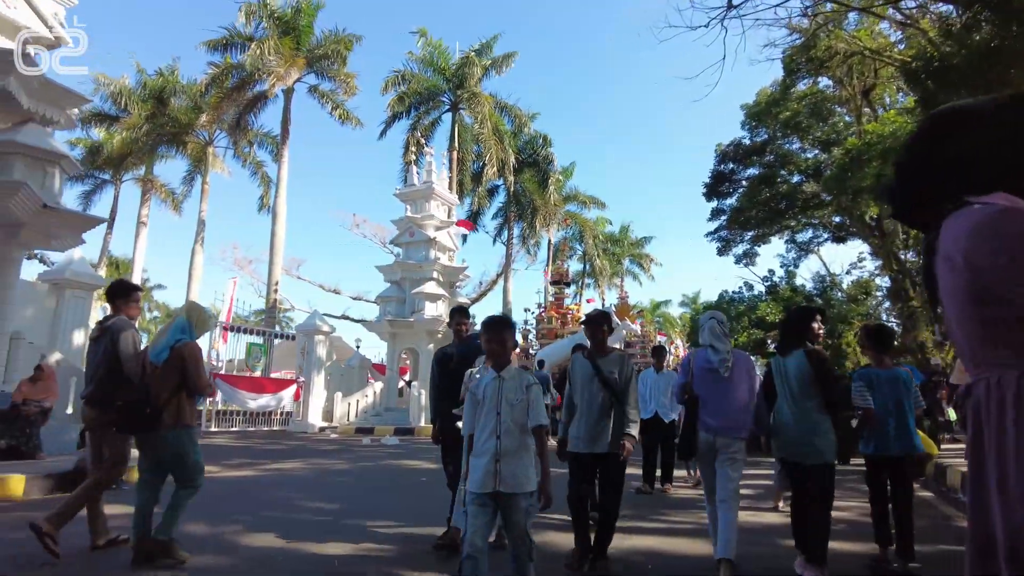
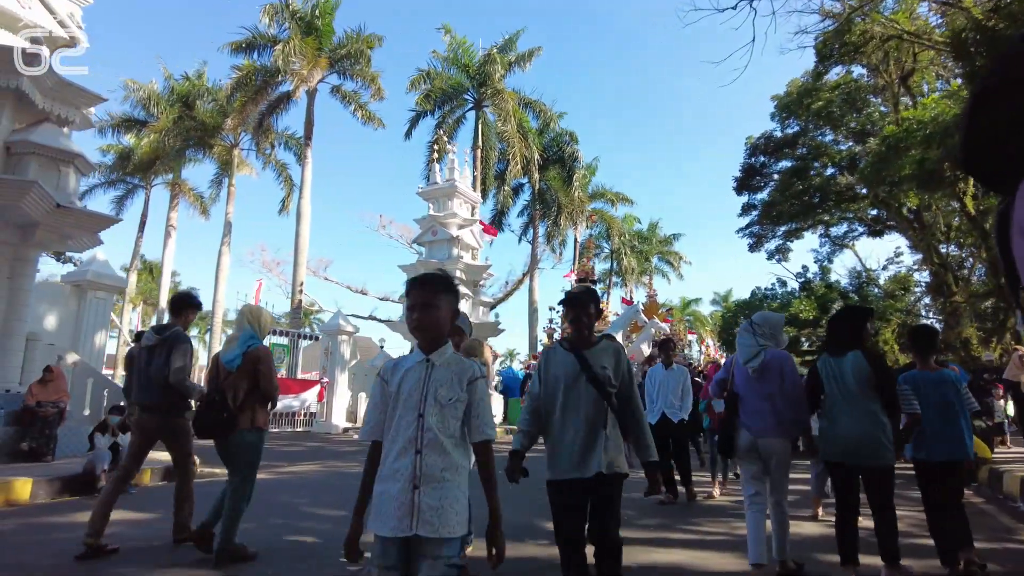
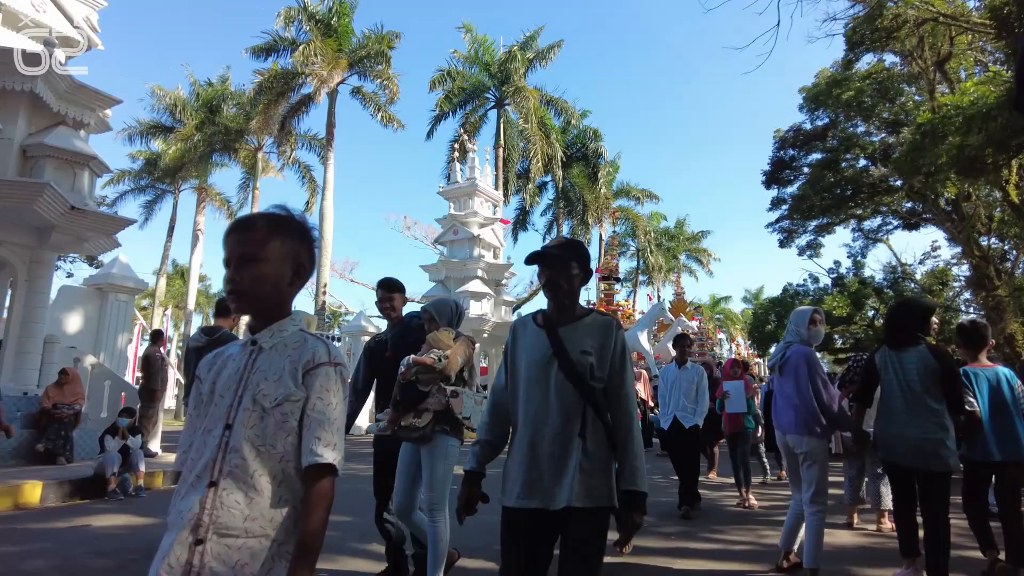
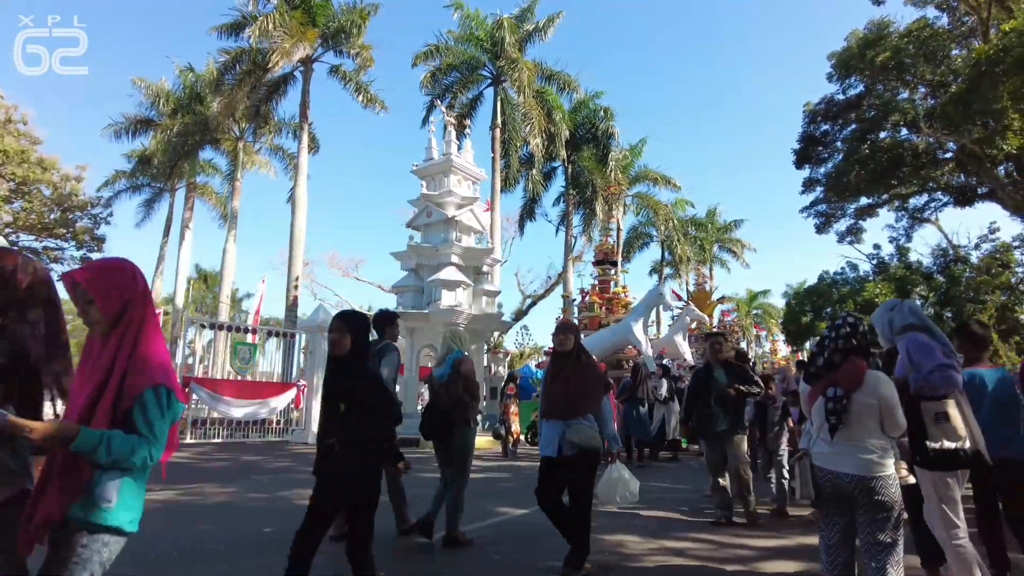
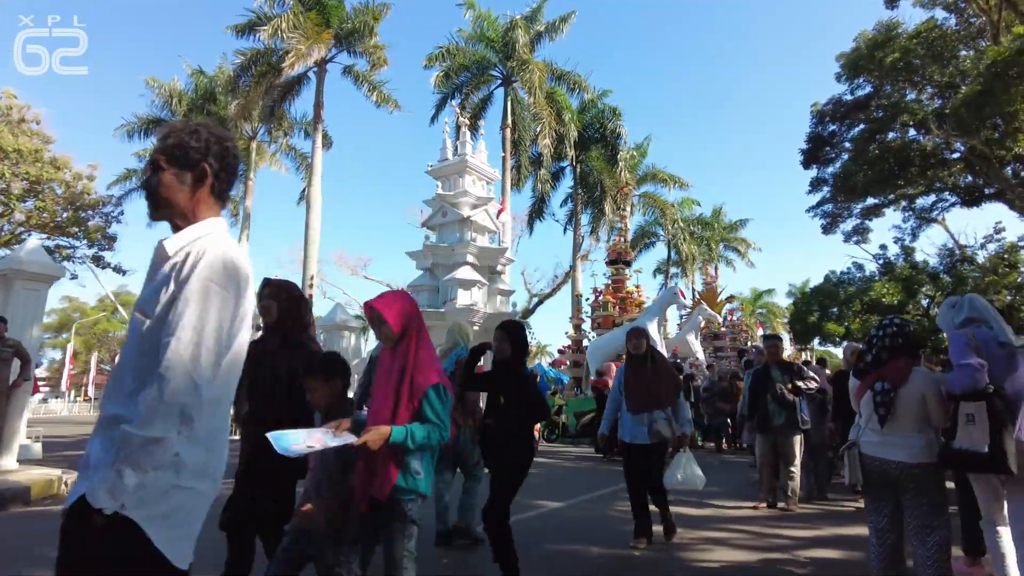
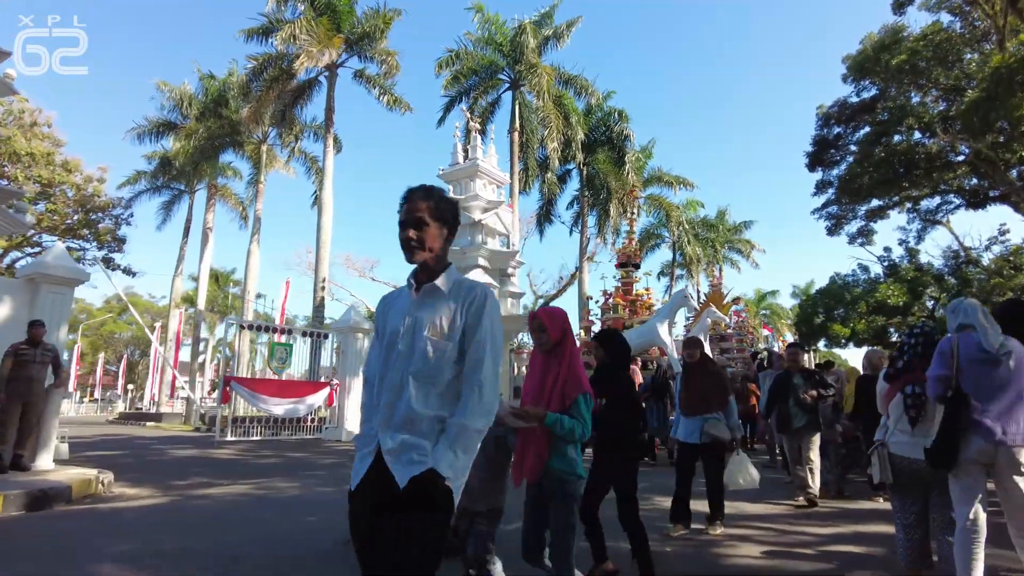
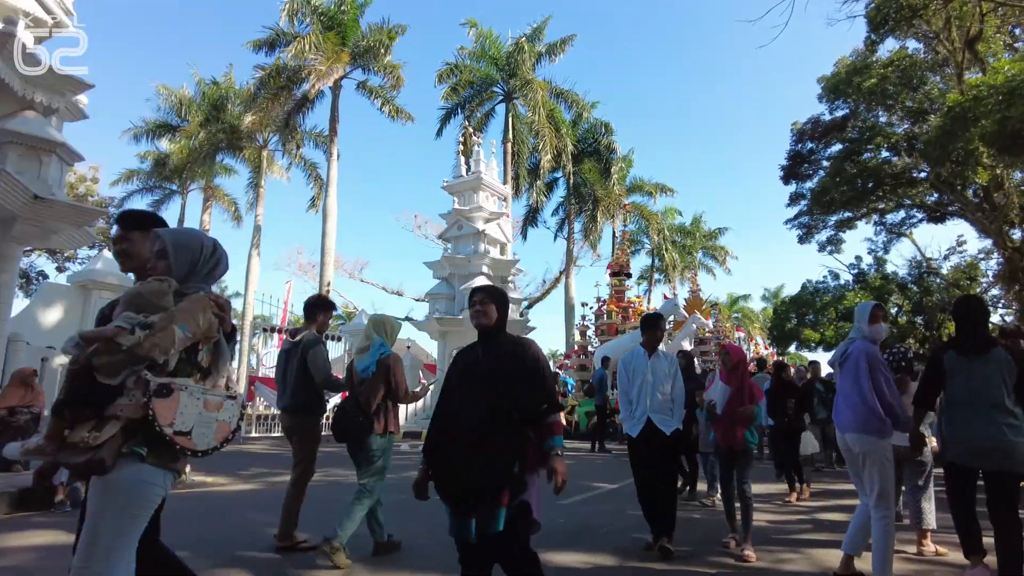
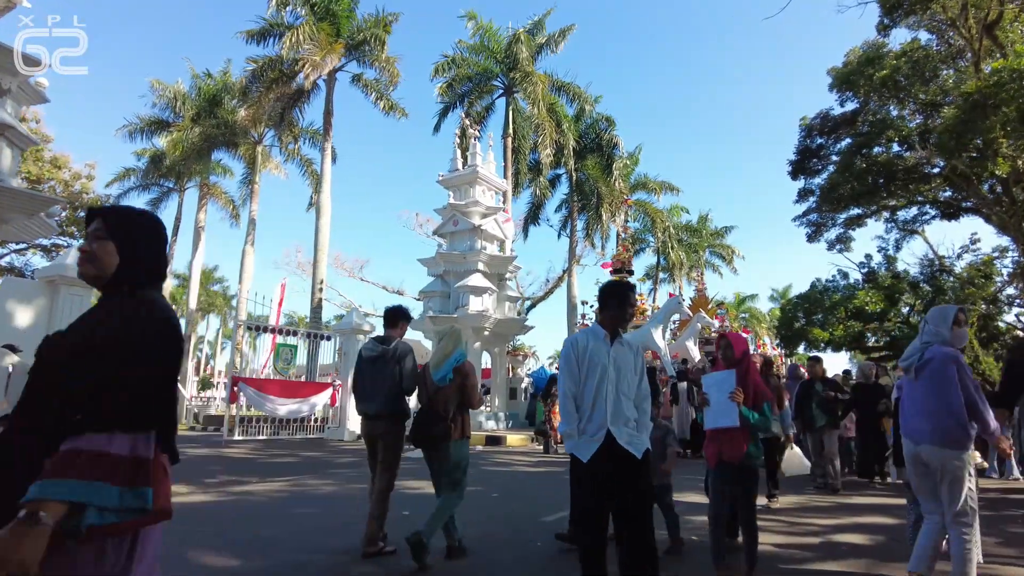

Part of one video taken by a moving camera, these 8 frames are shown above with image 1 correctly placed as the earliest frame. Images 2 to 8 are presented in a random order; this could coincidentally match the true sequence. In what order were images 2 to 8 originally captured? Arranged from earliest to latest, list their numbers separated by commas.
2, 3, 7, 8, 6, 5, 4
